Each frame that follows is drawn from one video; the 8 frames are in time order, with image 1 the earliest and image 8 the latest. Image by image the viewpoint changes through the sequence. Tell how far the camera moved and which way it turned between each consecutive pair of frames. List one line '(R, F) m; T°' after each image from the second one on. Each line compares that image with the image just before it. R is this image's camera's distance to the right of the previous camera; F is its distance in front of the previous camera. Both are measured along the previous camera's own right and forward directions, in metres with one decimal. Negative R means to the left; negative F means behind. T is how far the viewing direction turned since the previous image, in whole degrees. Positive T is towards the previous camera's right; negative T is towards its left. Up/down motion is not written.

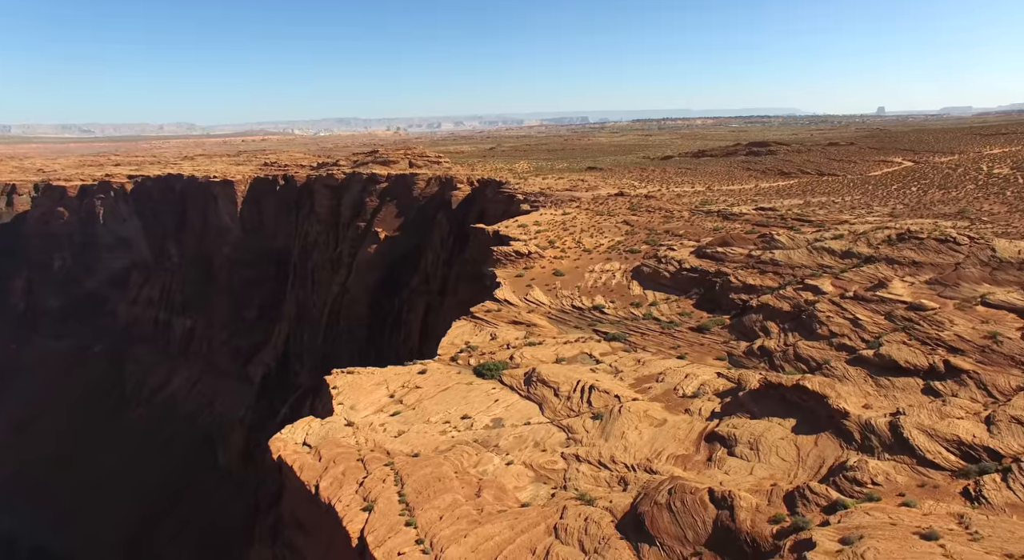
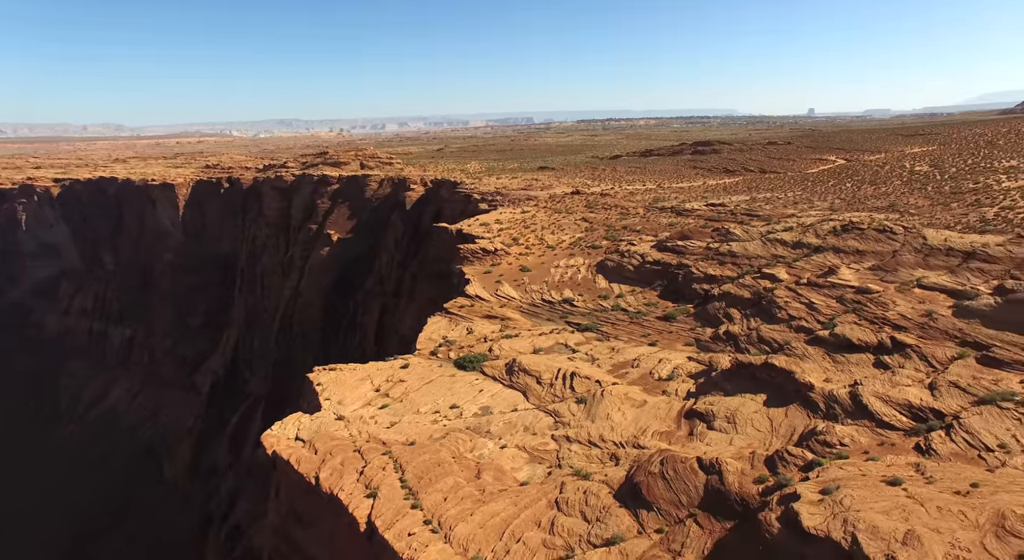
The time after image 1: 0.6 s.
(-0.7, -0.5) m; +5°
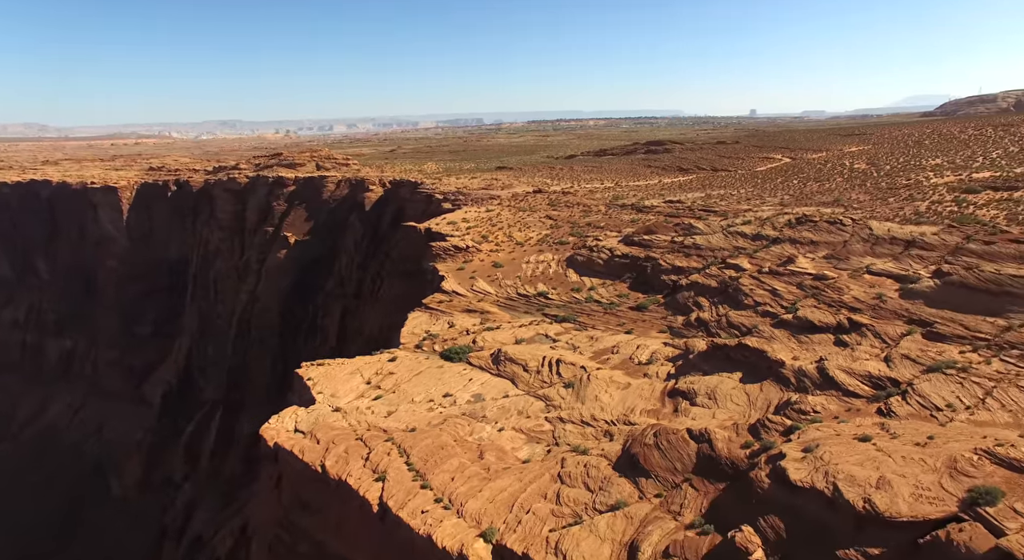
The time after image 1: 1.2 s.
(-0.8, -0.6) m; +4°
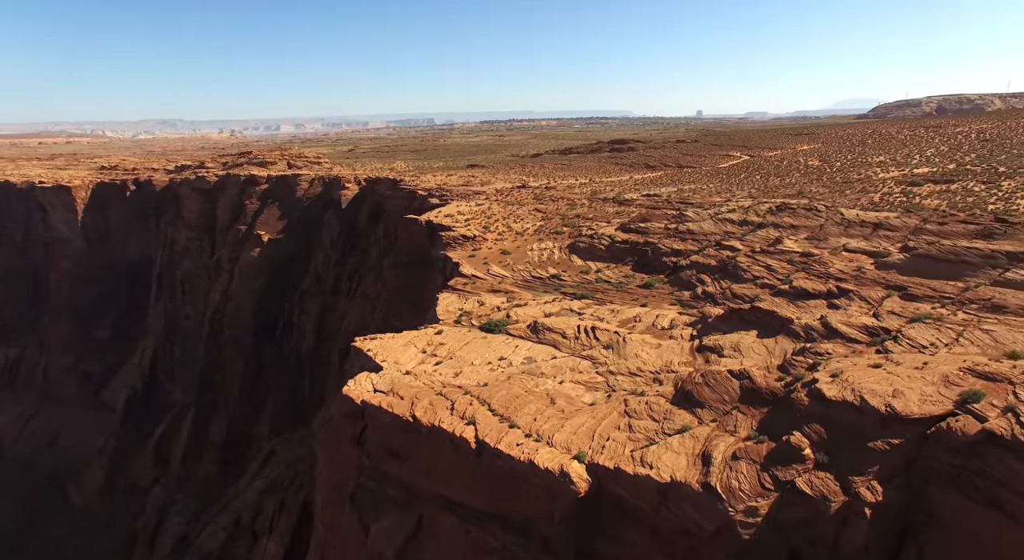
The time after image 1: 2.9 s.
(-2.3, -1.9) m; +5°
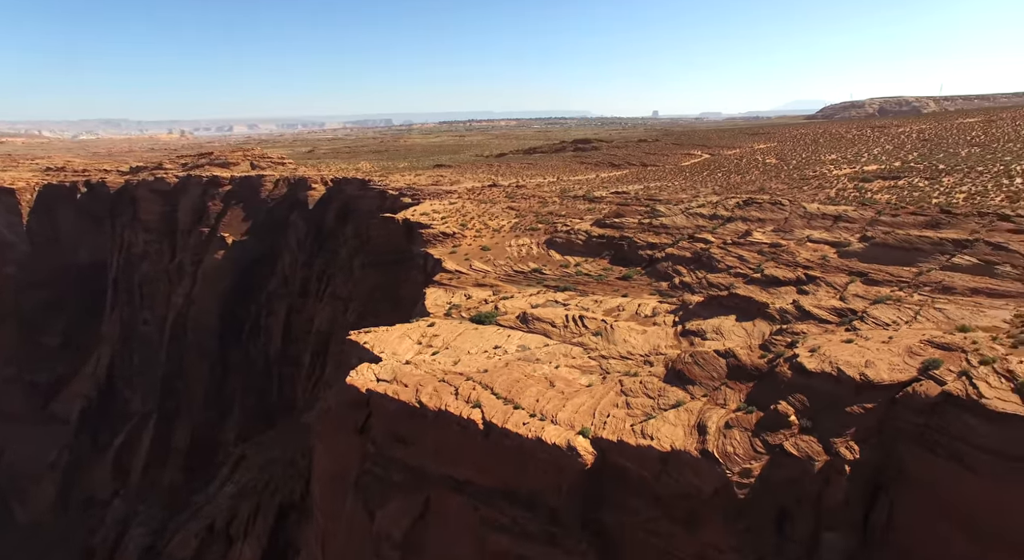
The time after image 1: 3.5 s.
(-0.9, -0.7) m; +4°
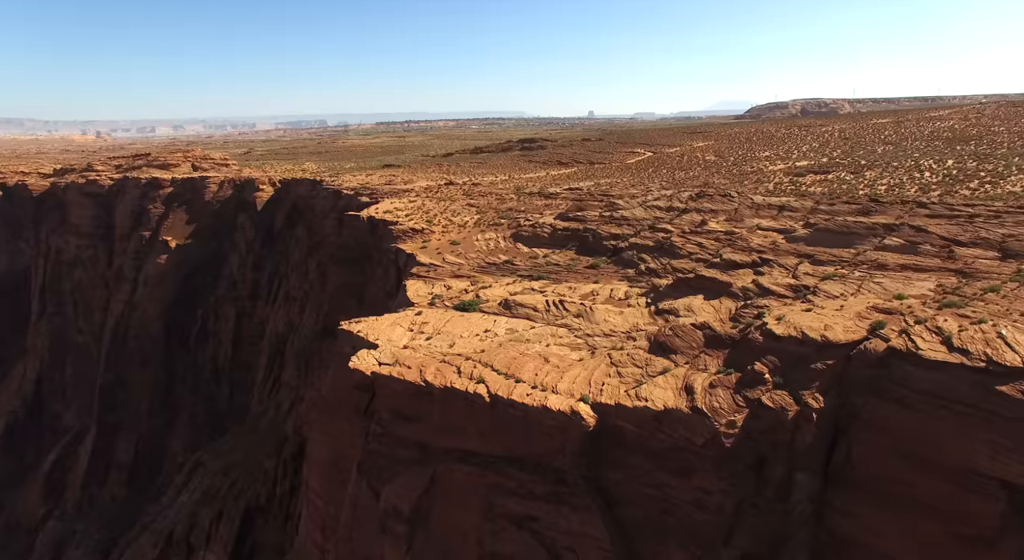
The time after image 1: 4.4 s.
(-1.4, -1.1) m; +6°
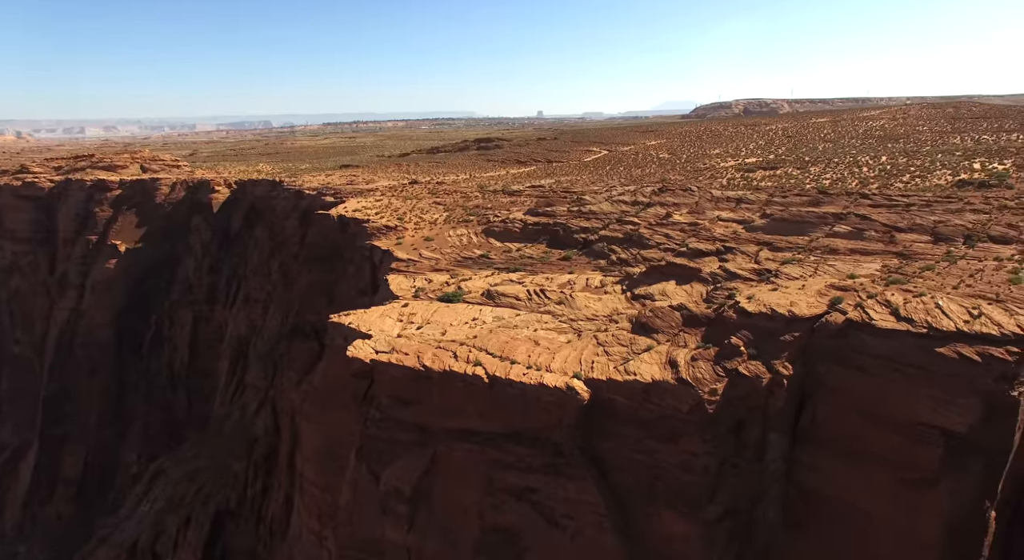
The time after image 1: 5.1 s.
(-1.1, -0.9) m; +5°
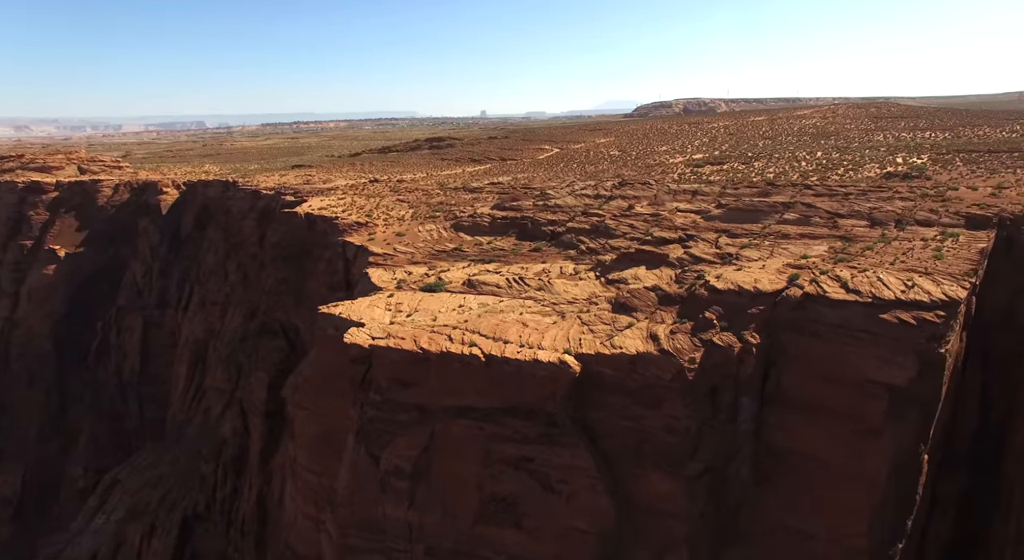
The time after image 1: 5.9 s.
(-1.3, -1.1) m; +5°
